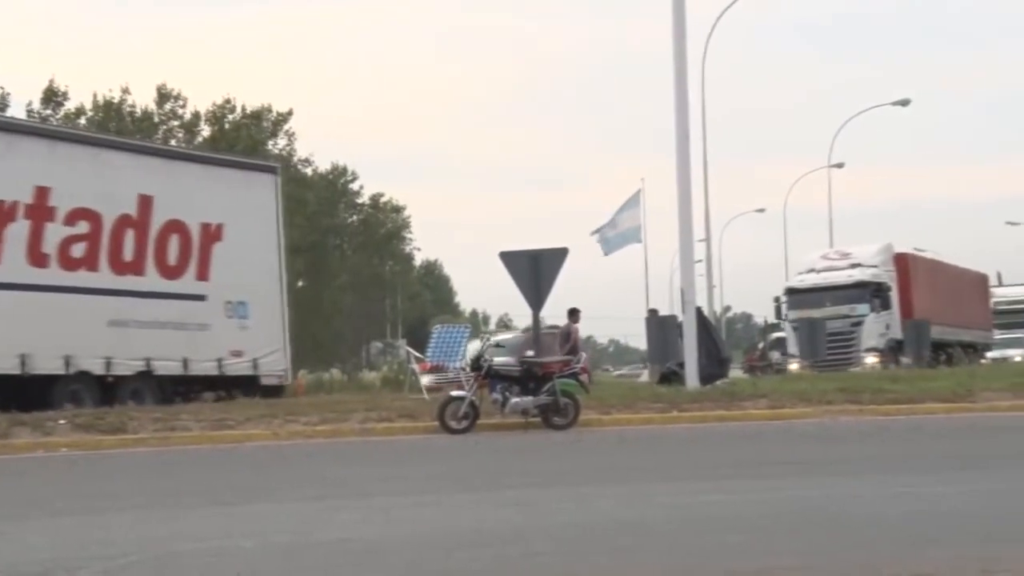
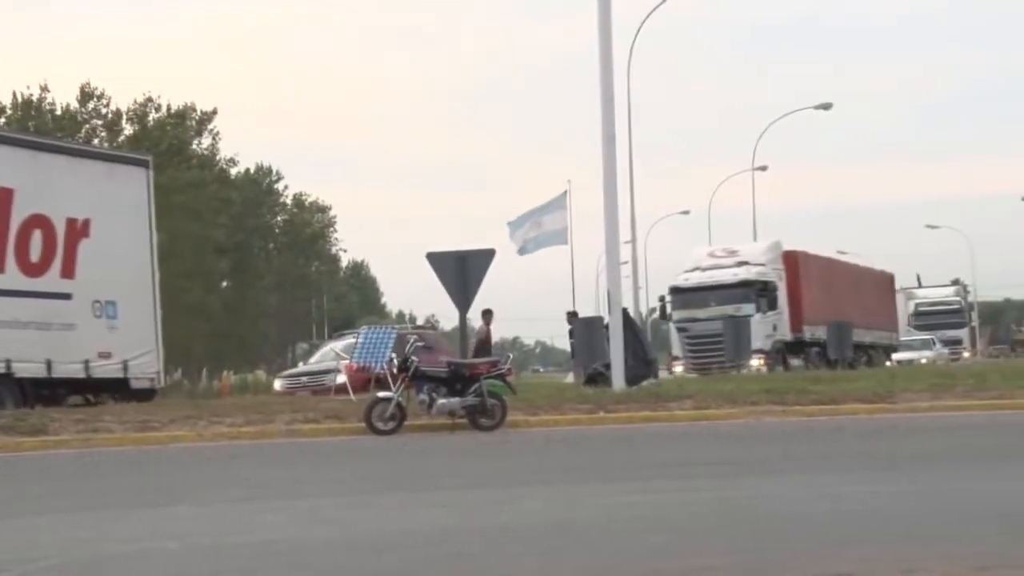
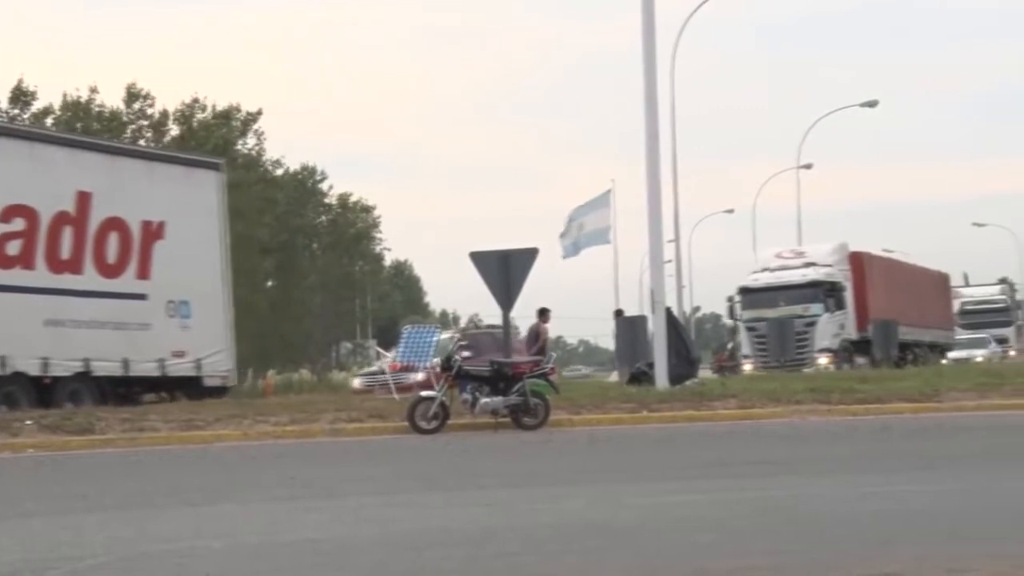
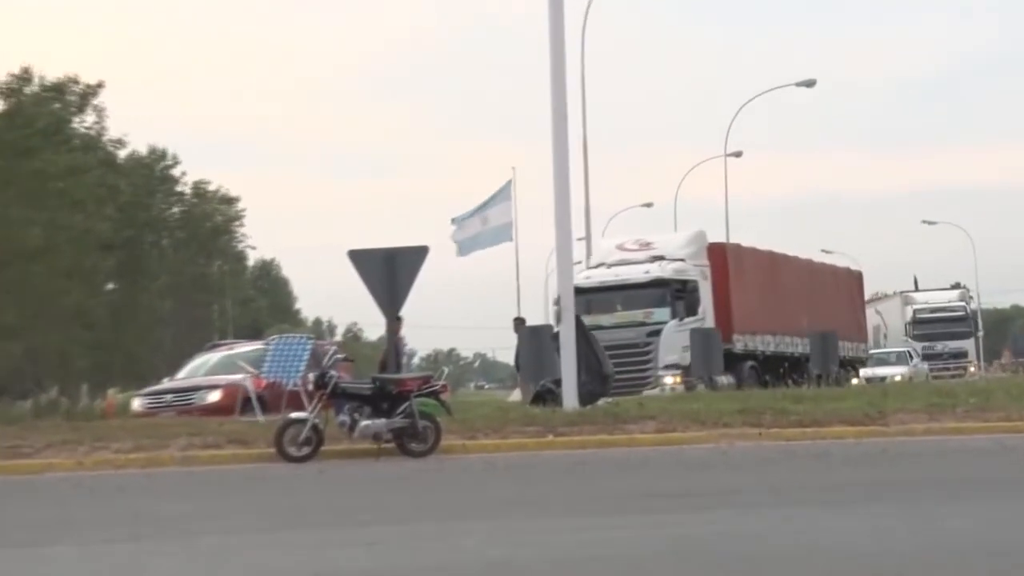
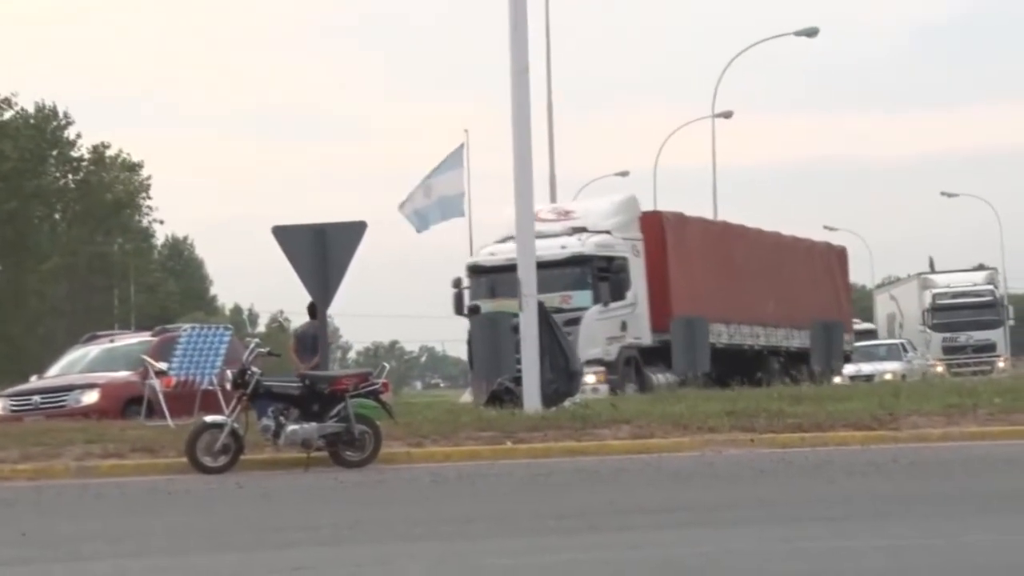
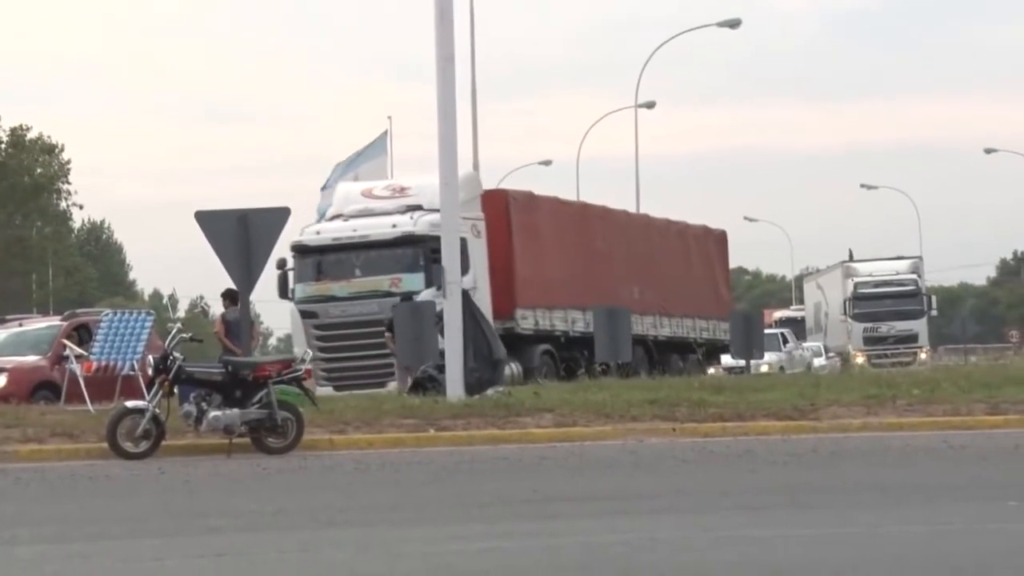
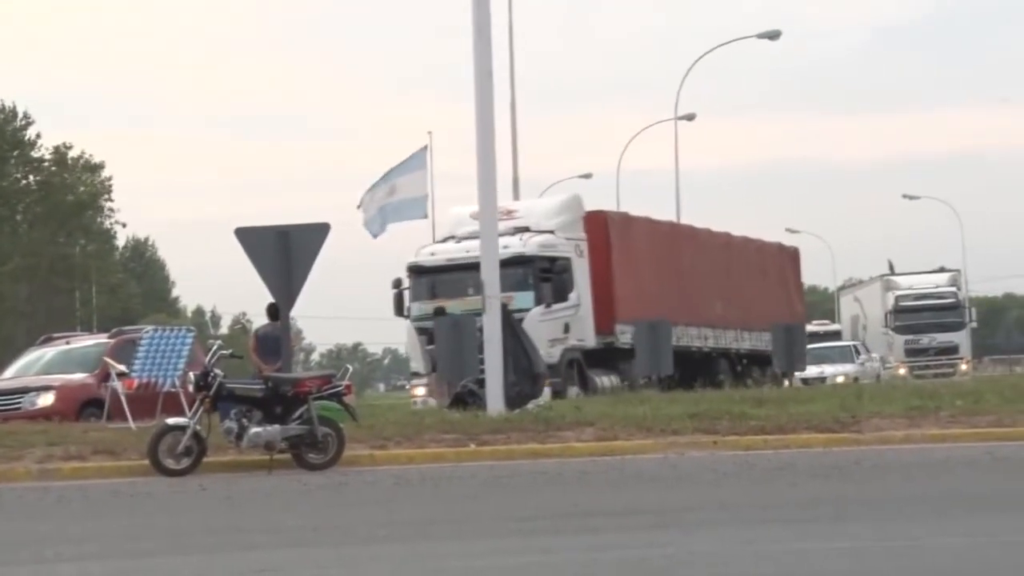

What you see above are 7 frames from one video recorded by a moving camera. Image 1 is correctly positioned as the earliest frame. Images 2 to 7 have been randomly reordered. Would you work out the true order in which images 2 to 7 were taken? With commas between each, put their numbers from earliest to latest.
3, 2, 4, 5, 7, 6
